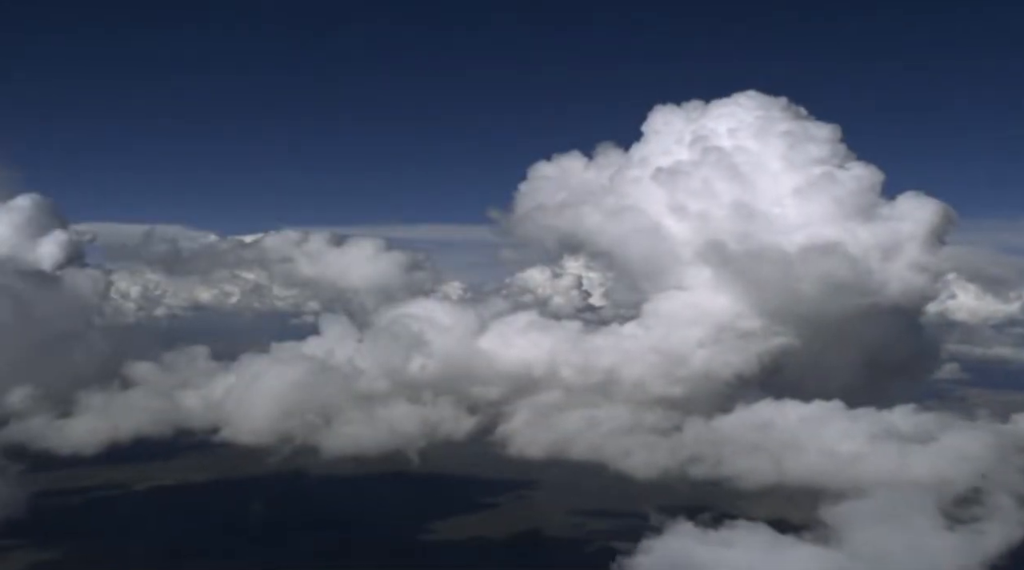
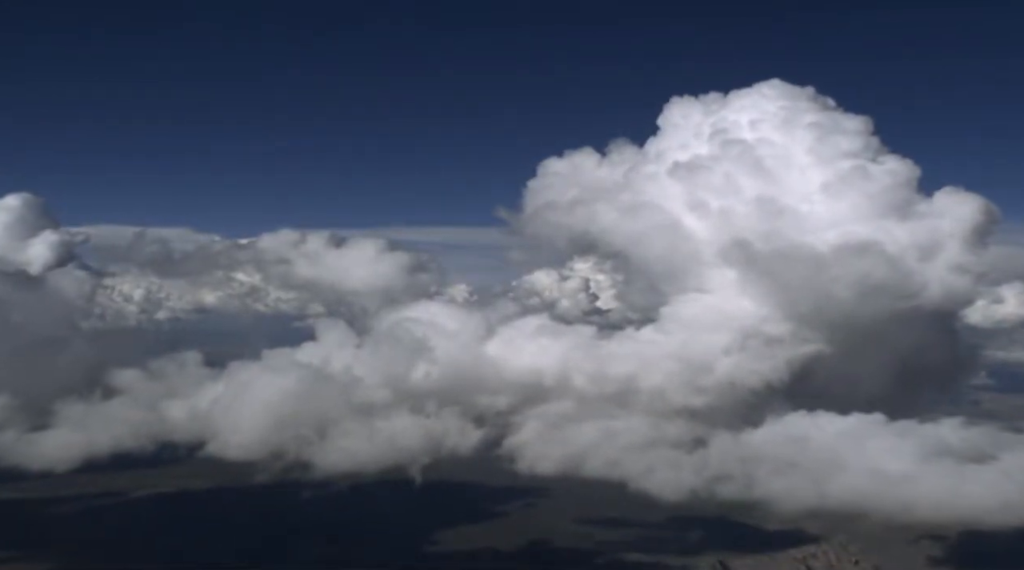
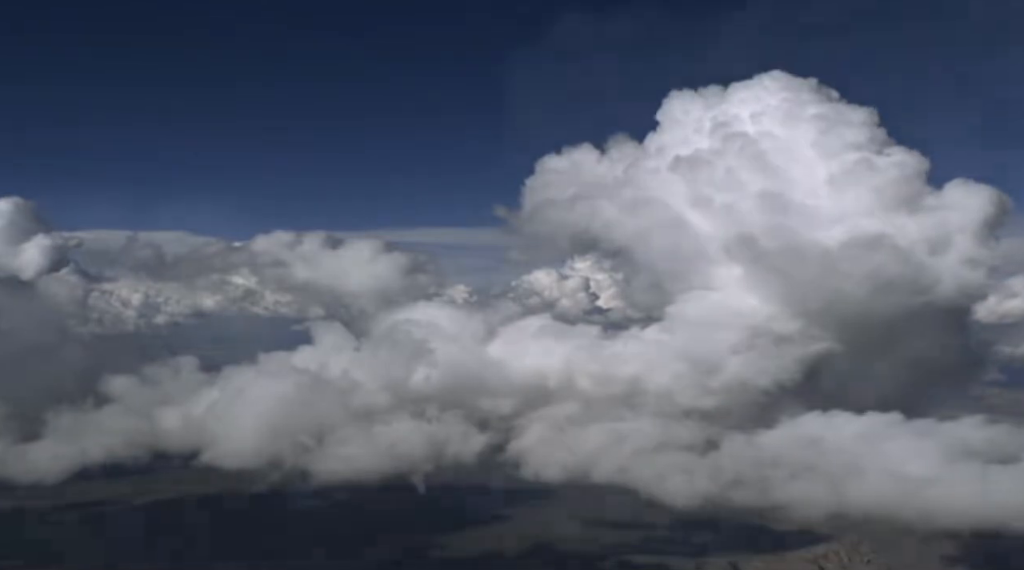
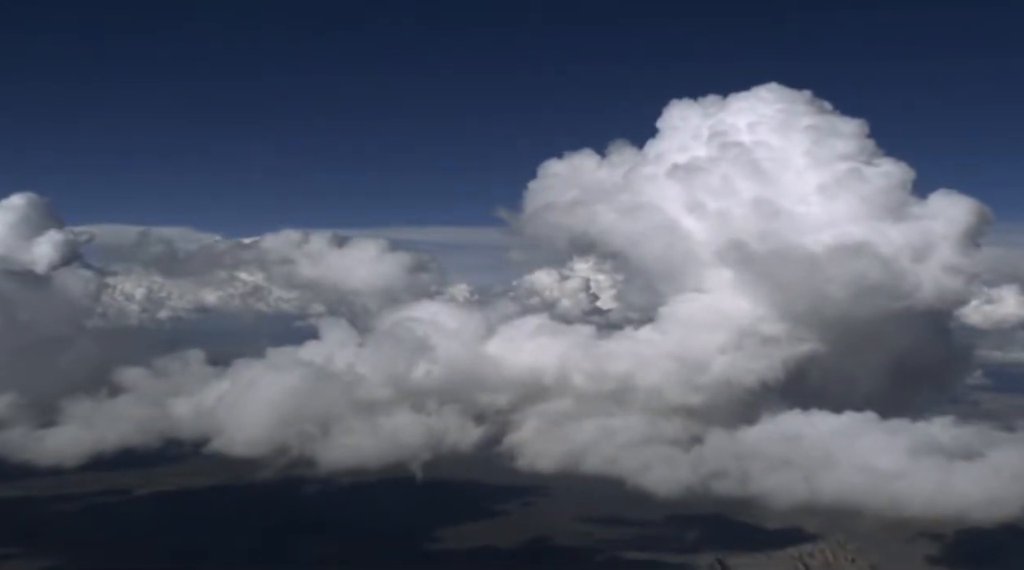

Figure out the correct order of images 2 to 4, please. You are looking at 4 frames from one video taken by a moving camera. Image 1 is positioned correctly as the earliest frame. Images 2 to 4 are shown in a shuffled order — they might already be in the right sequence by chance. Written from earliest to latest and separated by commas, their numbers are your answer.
4, 2, 3
